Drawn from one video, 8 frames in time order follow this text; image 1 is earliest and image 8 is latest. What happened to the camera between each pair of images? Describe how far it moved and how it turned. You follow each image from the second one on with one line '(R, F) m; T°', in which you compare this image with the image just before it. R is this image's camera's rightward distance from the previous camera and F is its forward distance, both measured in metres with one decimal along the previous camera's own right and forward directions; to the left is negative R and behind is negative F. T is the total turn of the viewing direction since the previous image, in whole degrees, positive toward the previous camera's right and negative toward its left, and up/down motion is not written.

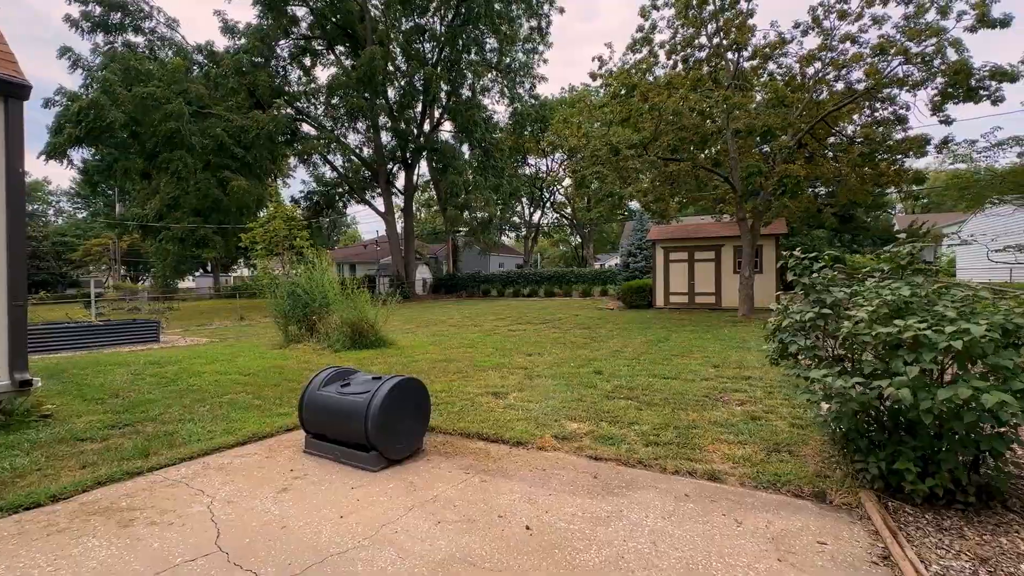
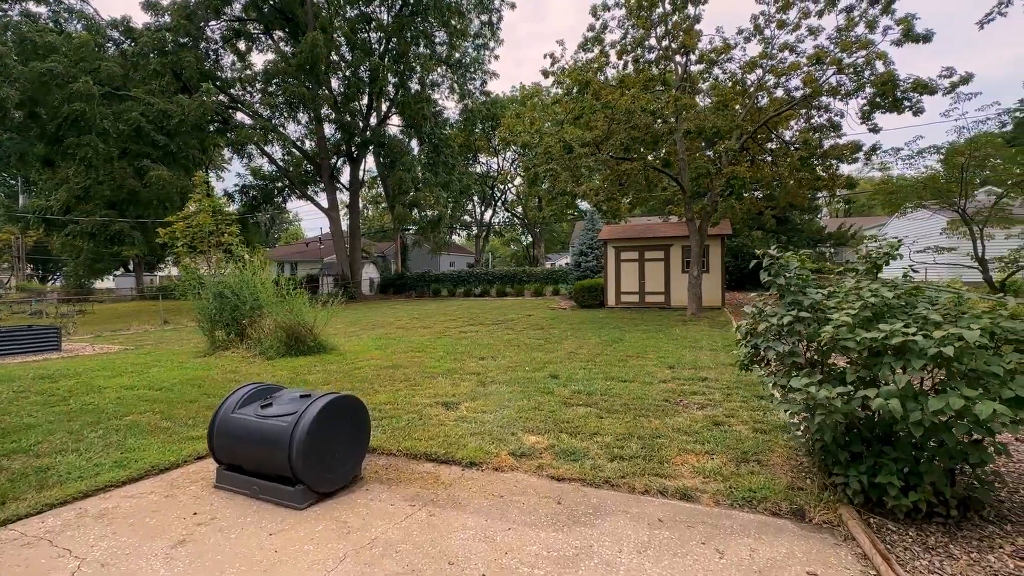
(0.0, +0.4) m; +6°
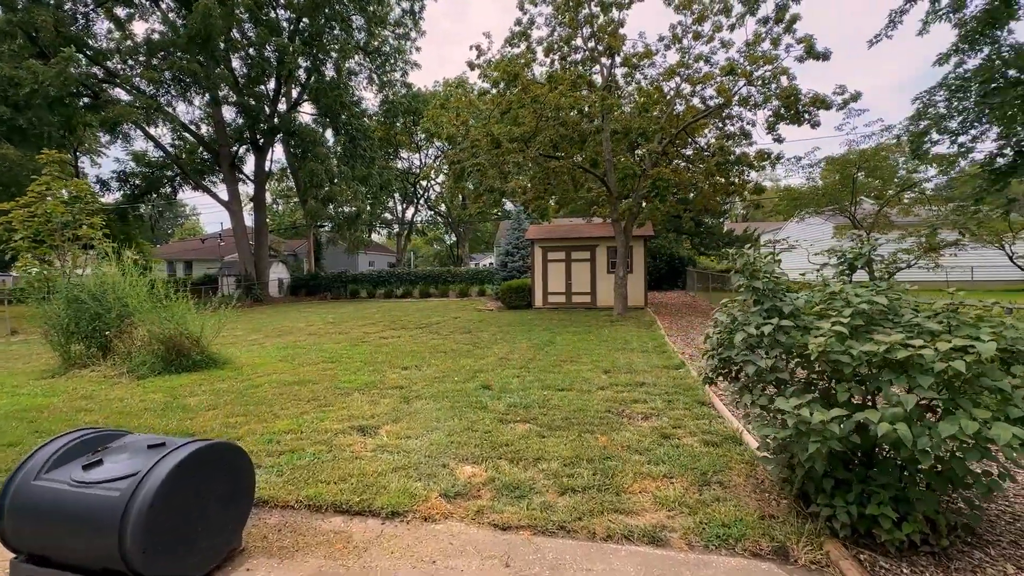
(0.0, +0.5) m; +9°
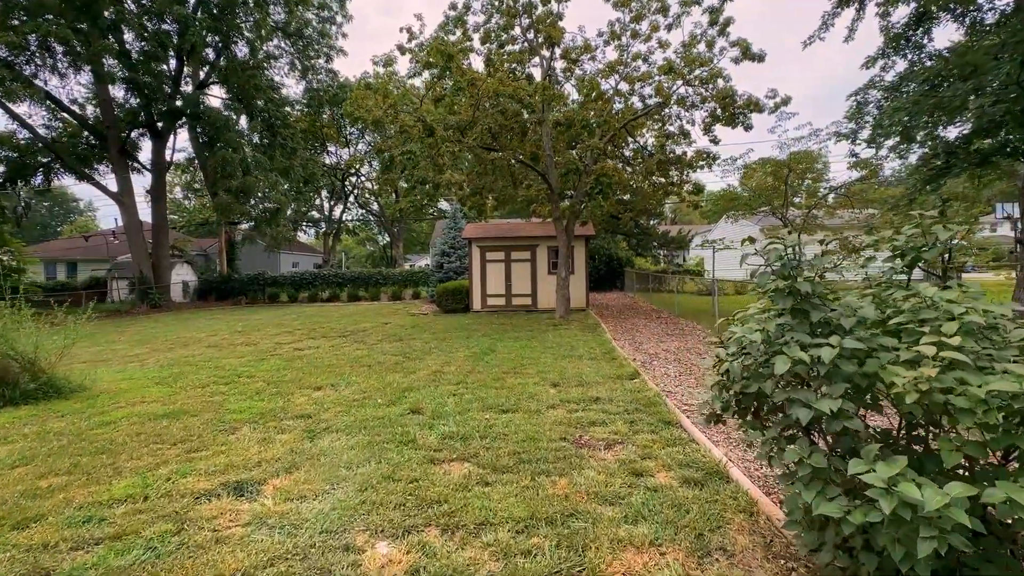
(0.0, +0.8) m; +8°
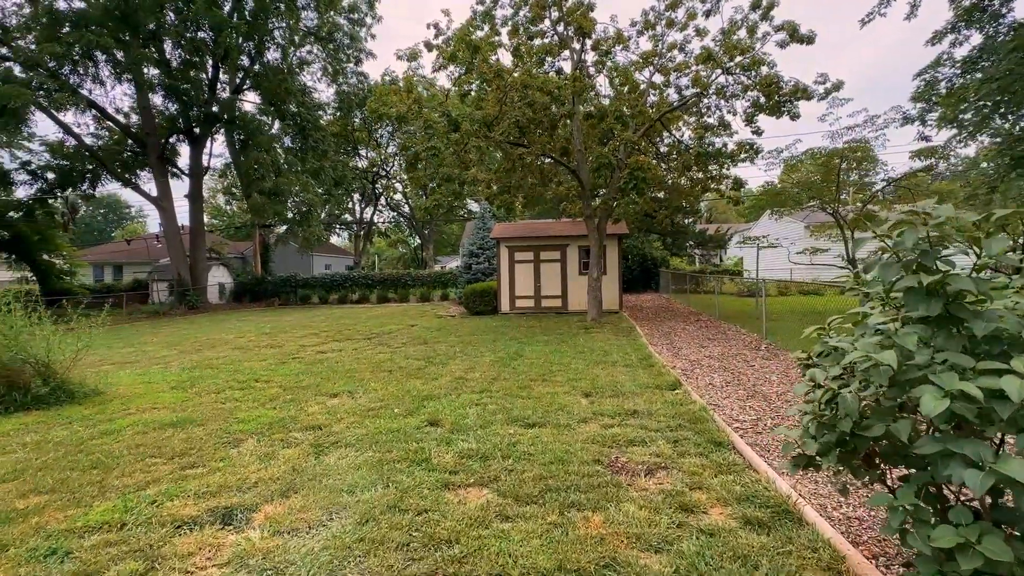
(0.0, +0.4) m; -4°
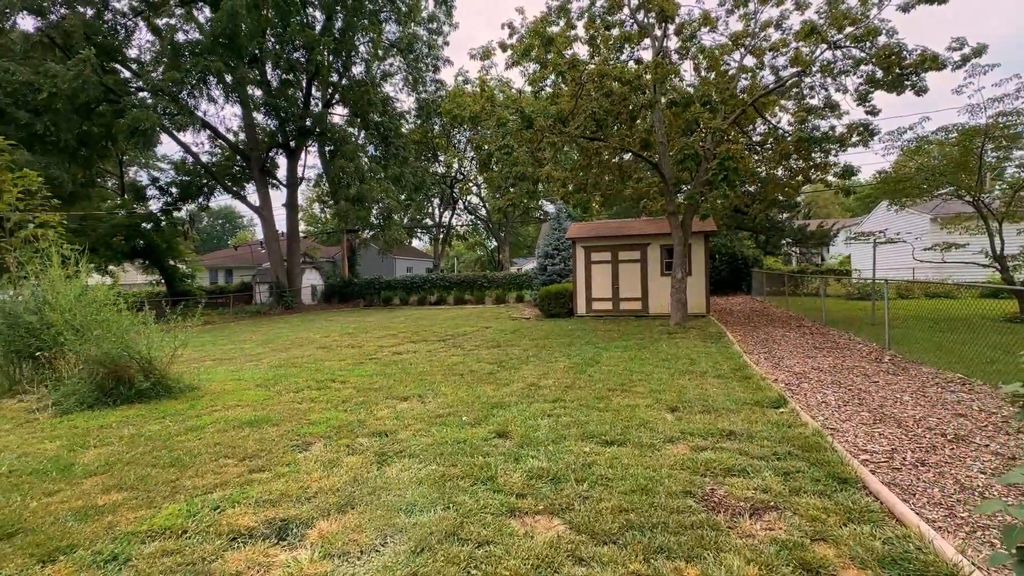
(0.0, +0.3) m; -9°
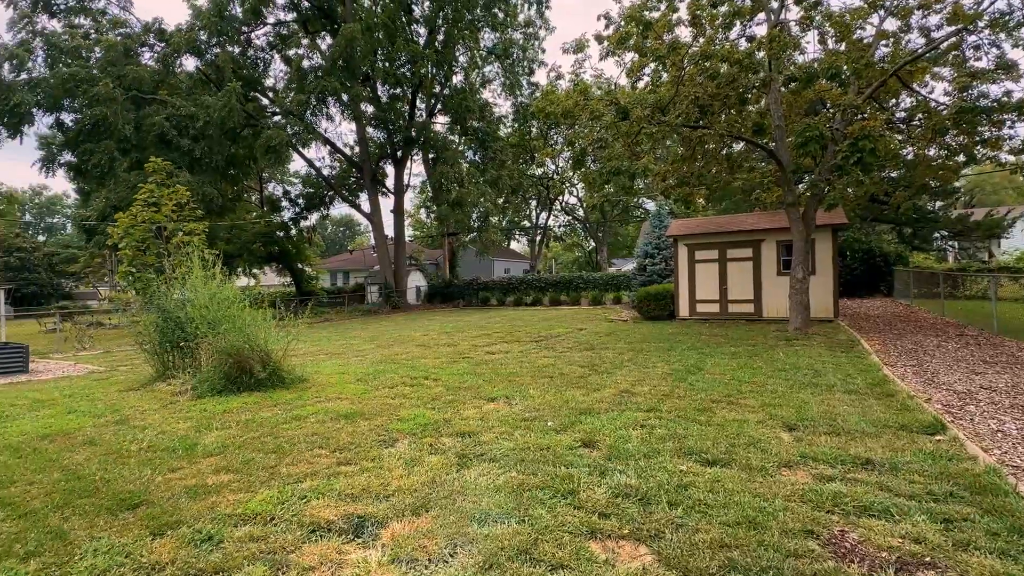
(+0.1, +0.2) m; -12°
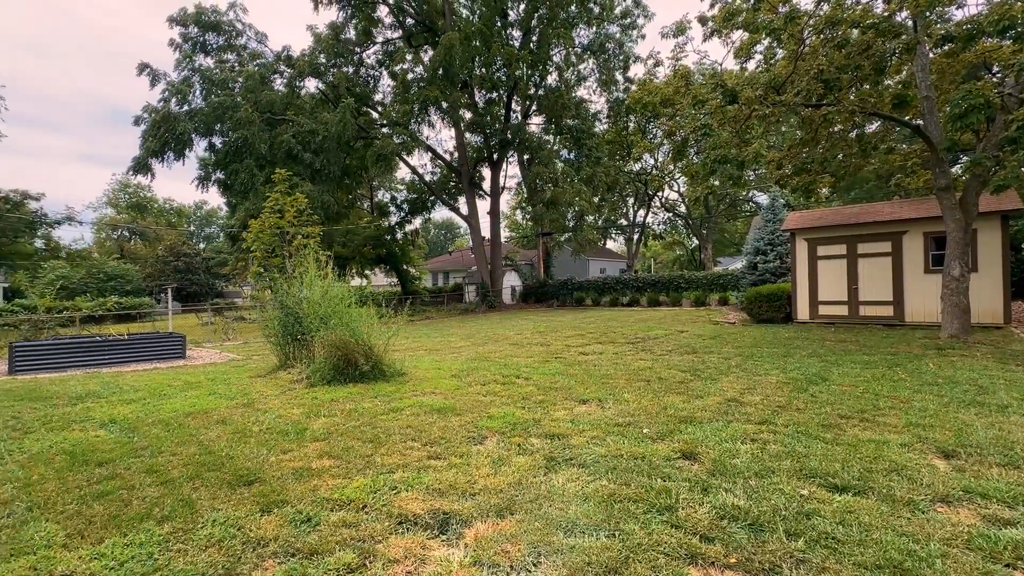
(0.0, +0.1) m; -12°
